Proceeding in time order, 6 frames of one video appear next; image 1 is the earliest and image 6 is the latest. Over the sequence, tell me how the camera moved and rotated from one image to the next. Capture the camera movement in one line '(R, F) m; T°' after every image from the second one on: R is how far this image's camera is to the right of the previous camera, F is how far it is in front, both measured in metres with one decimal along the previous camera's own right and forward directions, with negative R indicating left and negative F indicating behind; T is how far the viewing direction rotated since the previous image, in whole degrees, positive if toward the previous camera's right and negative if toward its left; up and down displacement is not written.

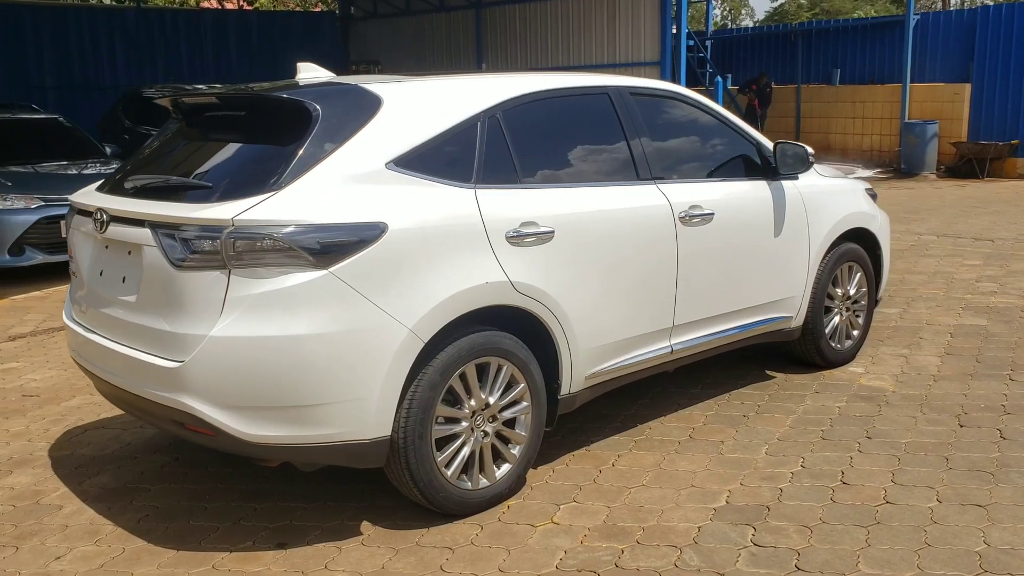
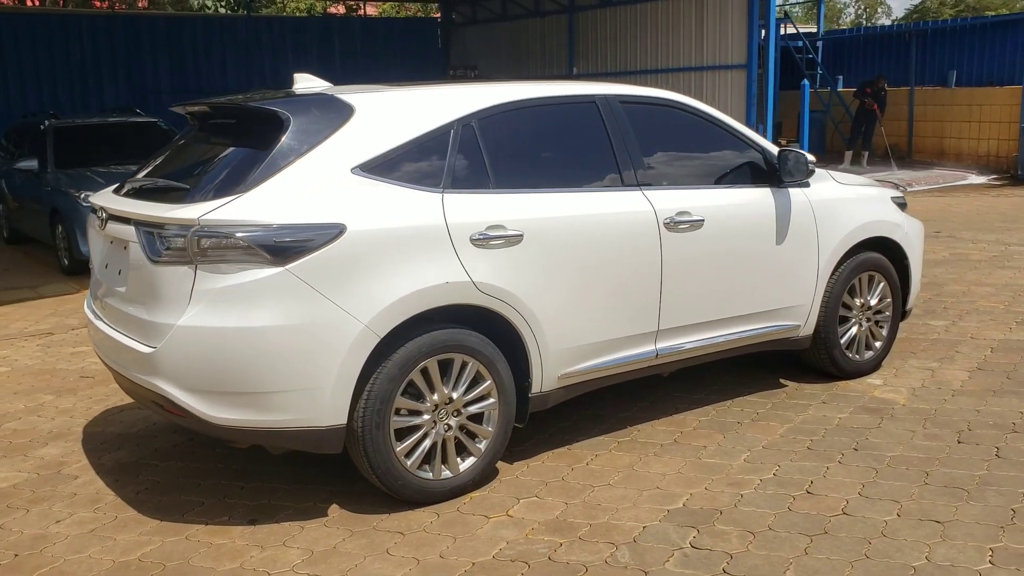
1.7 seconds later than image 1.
(+0.7, -0.1) m; -7°
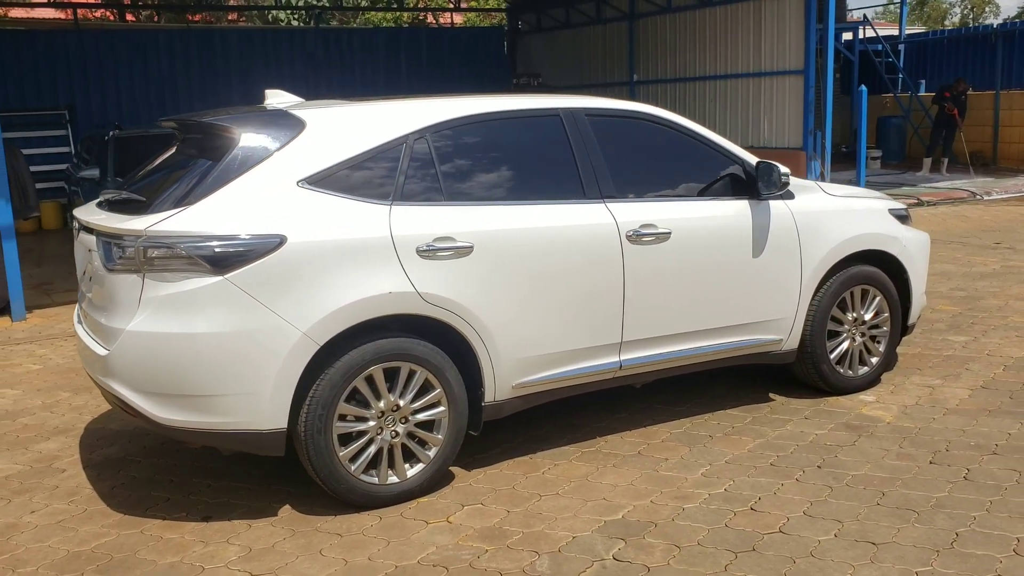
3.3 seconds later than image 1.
(+0.6, 0.0) m; -6°
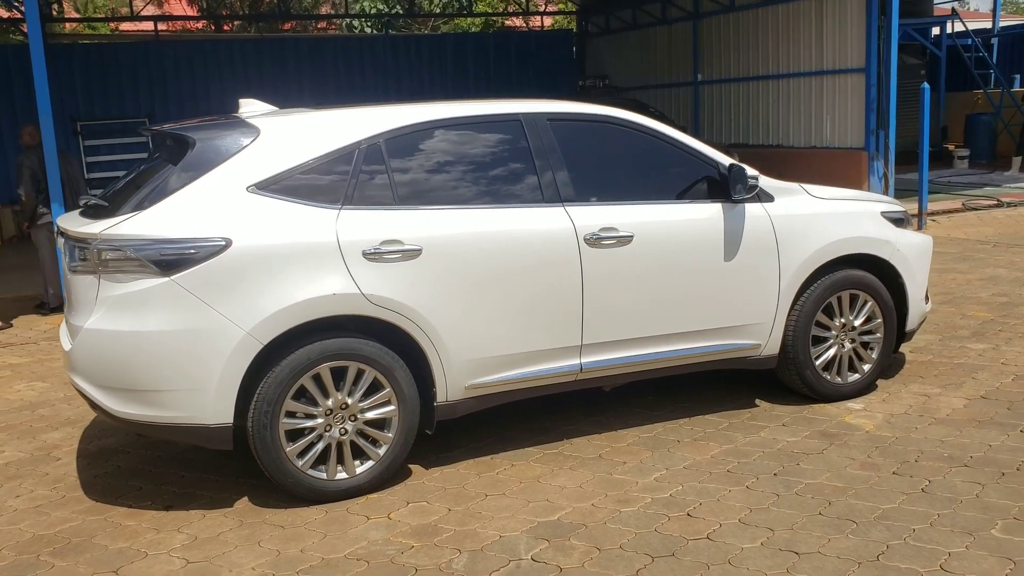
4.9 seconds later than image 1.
(+0.7, 0.0) m; -6°
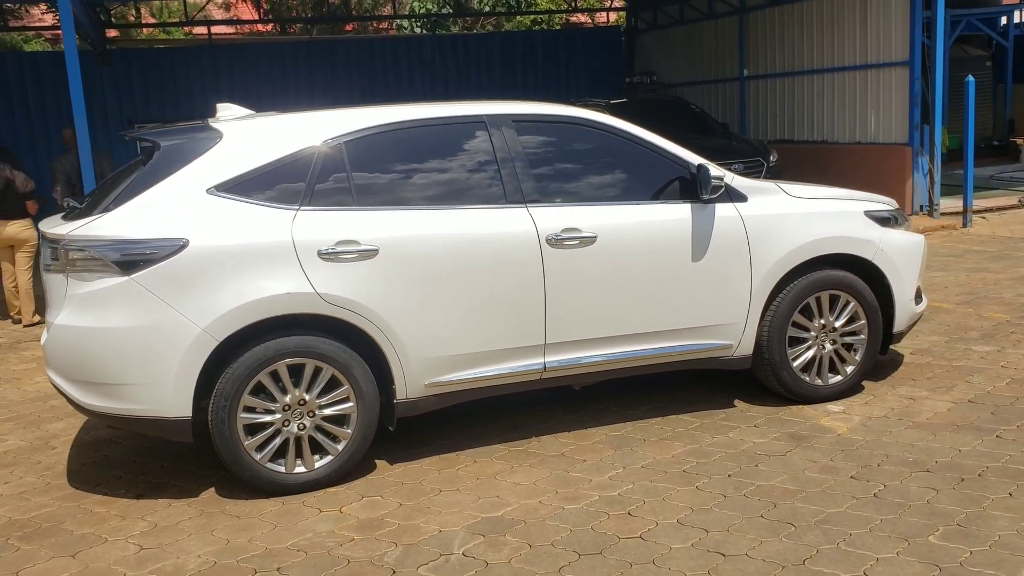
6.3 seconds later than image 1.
(+0.5, 0.0) m; -4°
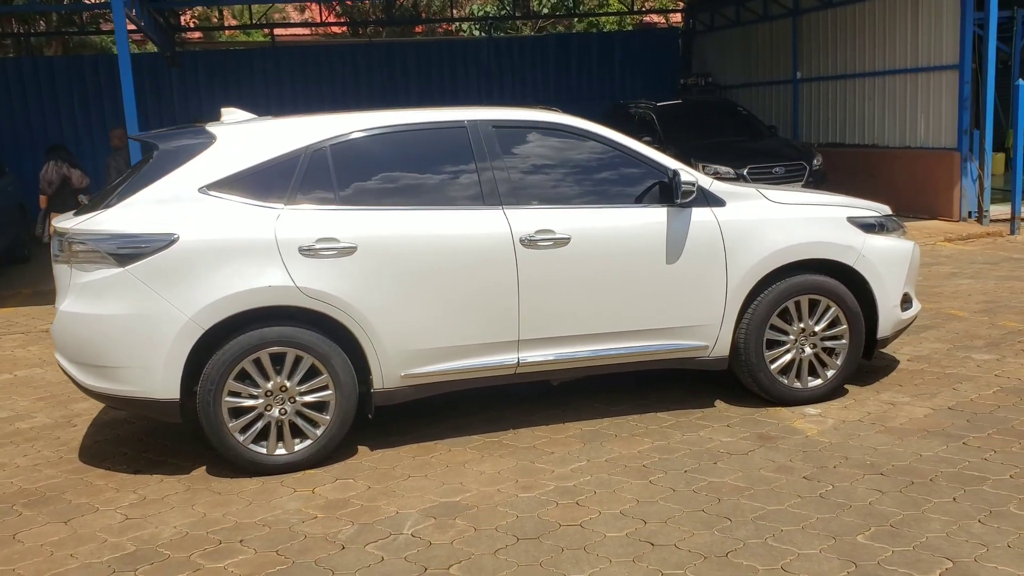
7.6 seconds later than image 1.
(+0.5, -0.2) m; -5°
